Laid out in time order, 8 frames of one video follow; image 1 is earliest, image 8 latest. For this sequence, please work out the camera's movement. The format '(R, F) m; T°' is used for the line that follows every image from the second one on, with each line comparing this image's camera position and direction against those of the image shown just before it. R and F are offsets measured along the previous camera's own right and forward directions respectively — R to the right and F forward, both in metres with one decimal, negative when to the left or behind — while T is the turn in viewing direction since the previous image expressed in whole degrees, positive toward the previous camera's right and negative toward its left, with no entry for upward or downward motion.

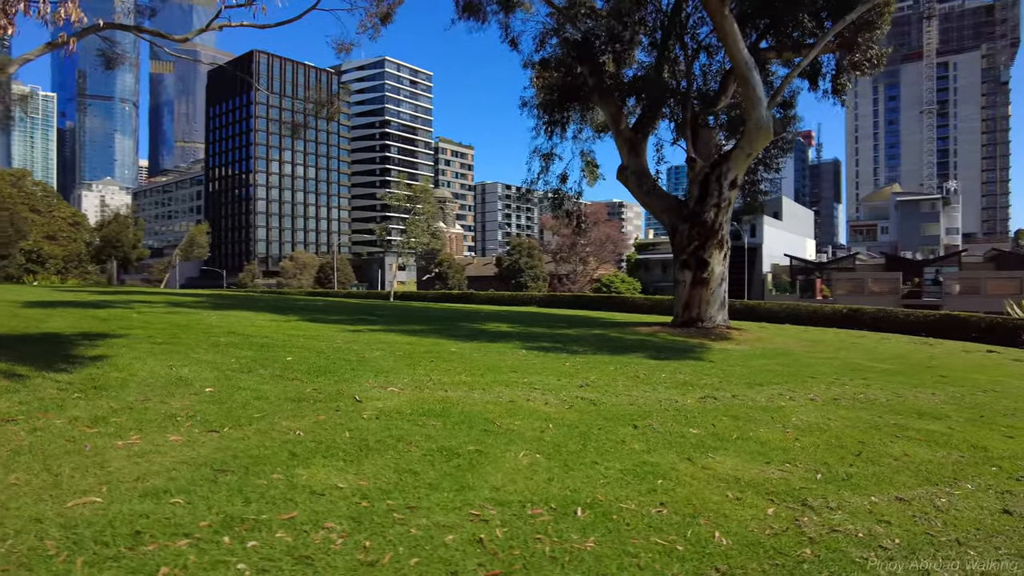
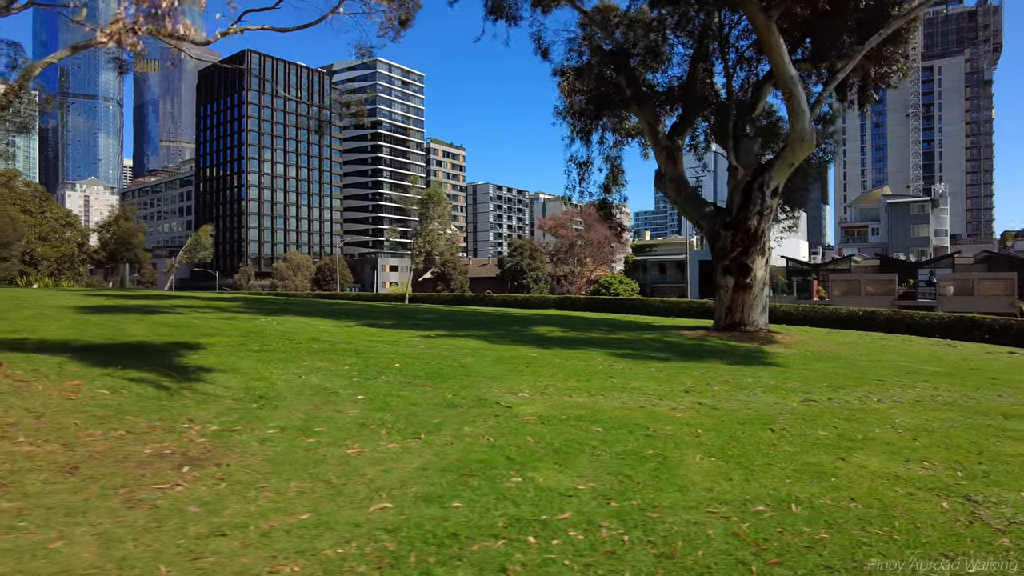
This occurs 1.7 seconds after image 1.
(-1.7, -0.4) m; +2°
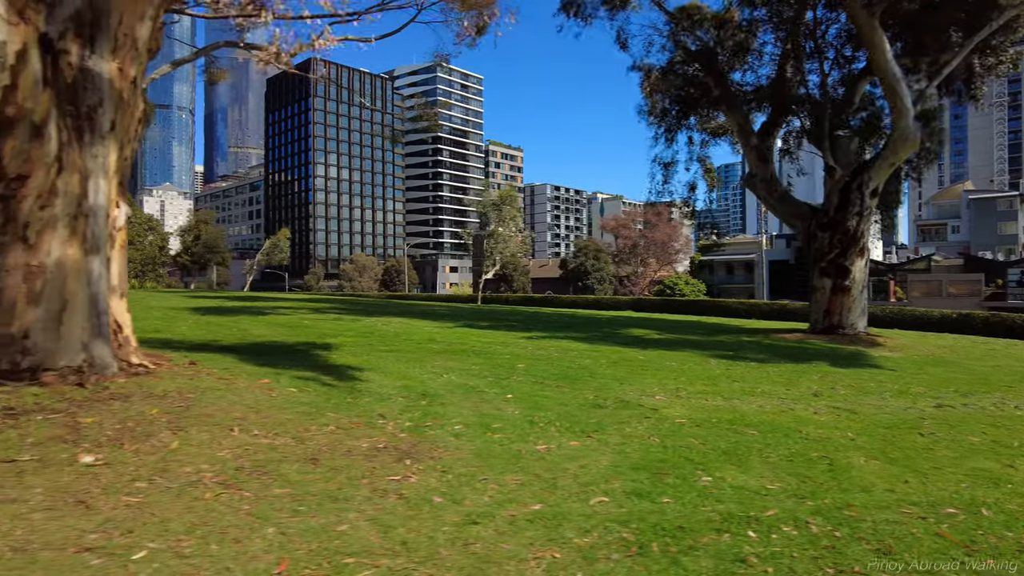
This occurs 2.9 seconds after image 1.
(-1.0, -0.3) m; -5°
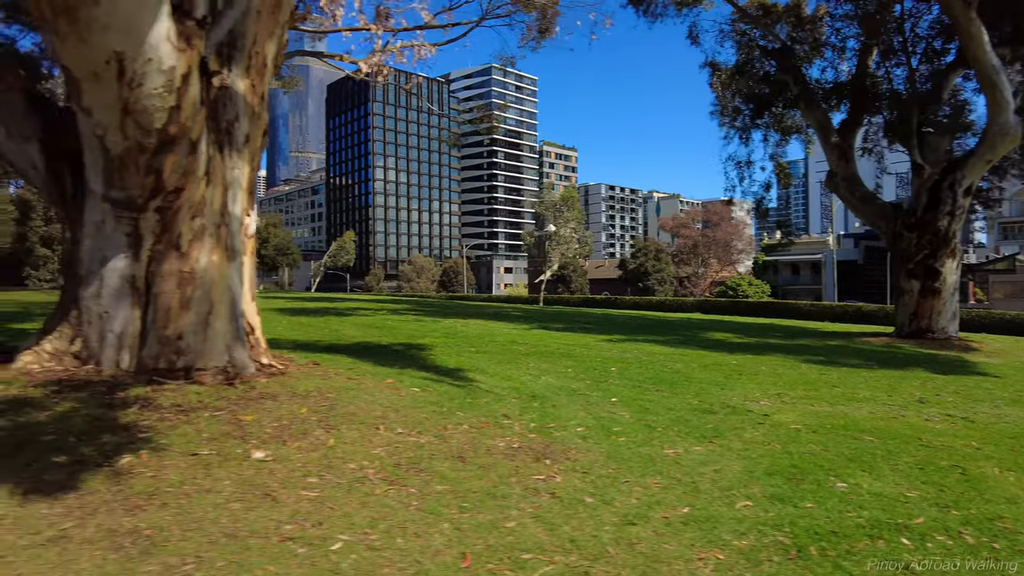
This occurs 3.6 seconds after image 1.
(-0.6, -0.2) m; -4°
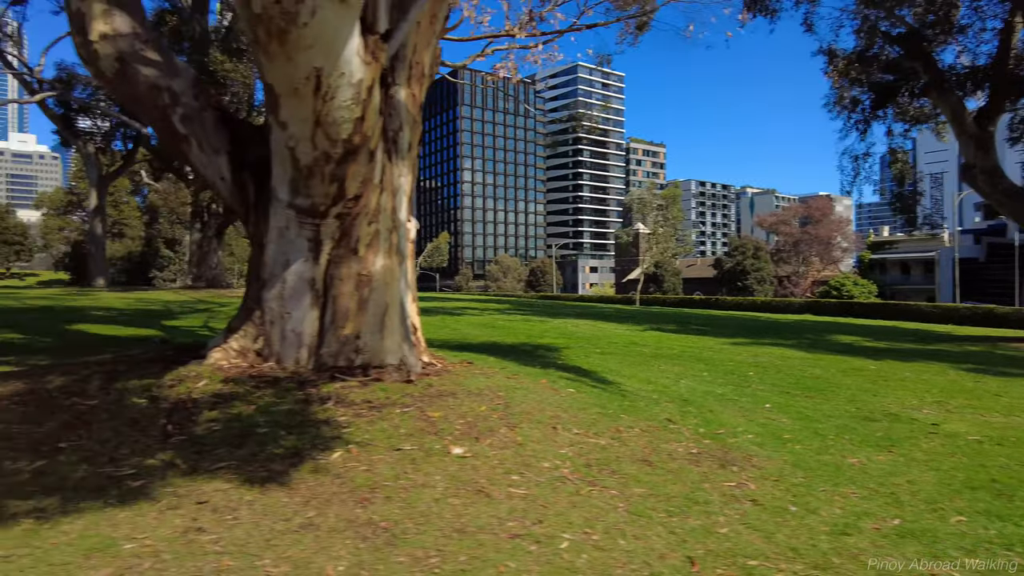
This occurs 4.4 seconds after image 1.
(-0.8, -0.1) m; -7°
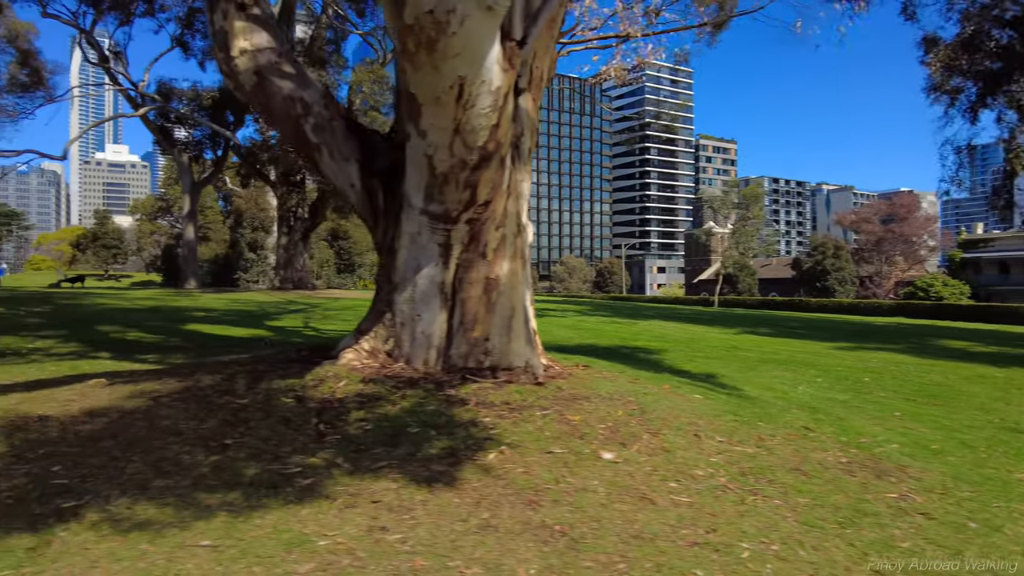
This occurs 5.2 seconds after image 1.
(-0.6, 0.0) m; -5°
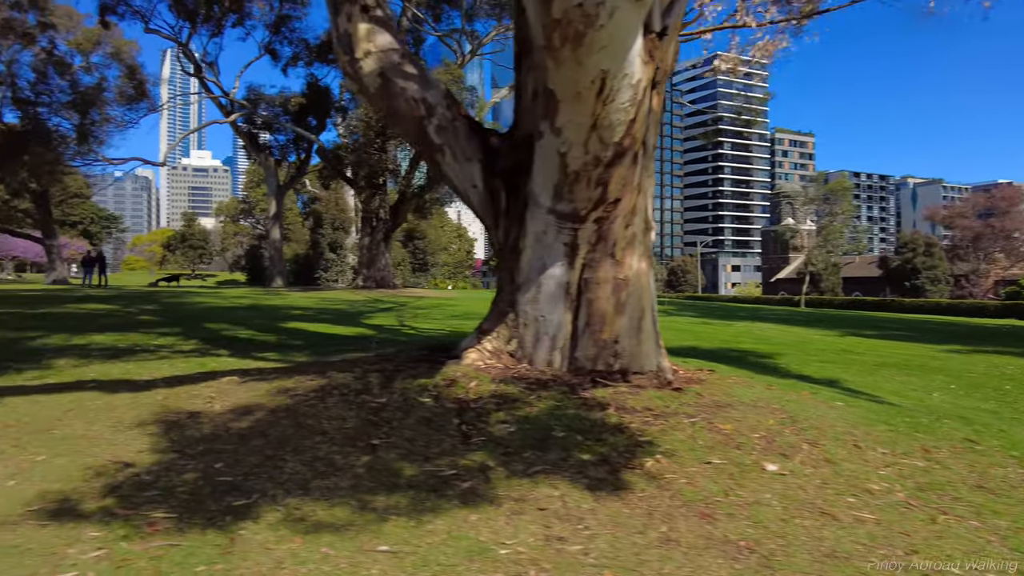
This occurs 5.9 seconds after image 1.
(-0.6, +0.1) m; -6°
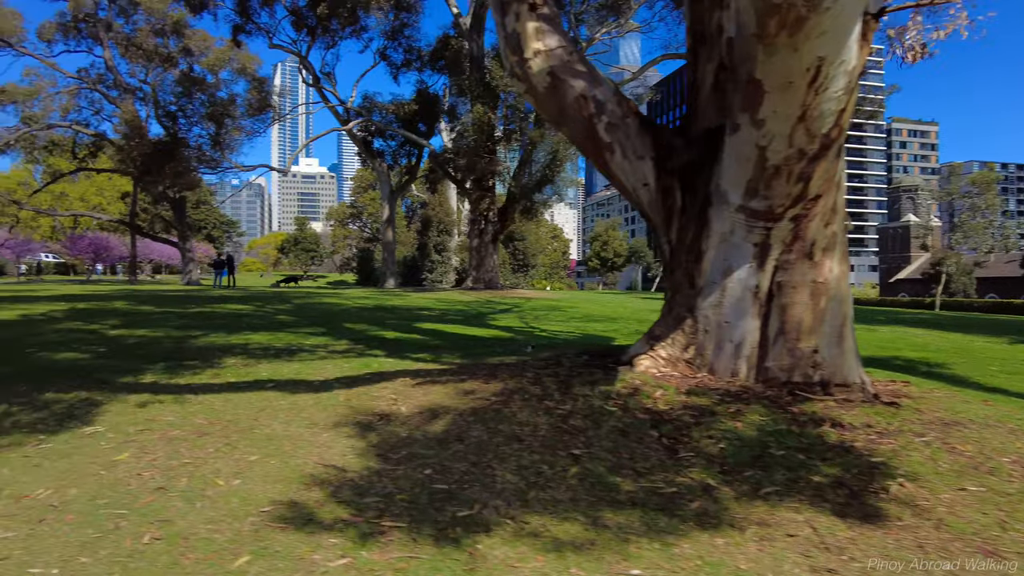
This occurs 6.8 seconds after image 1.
(-0.8, +0.2) m; -8°
